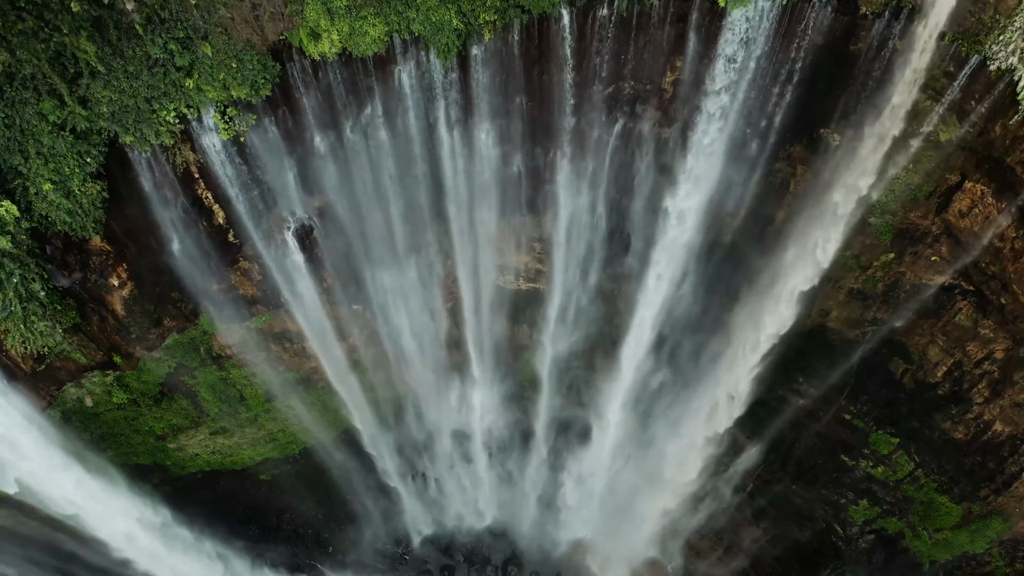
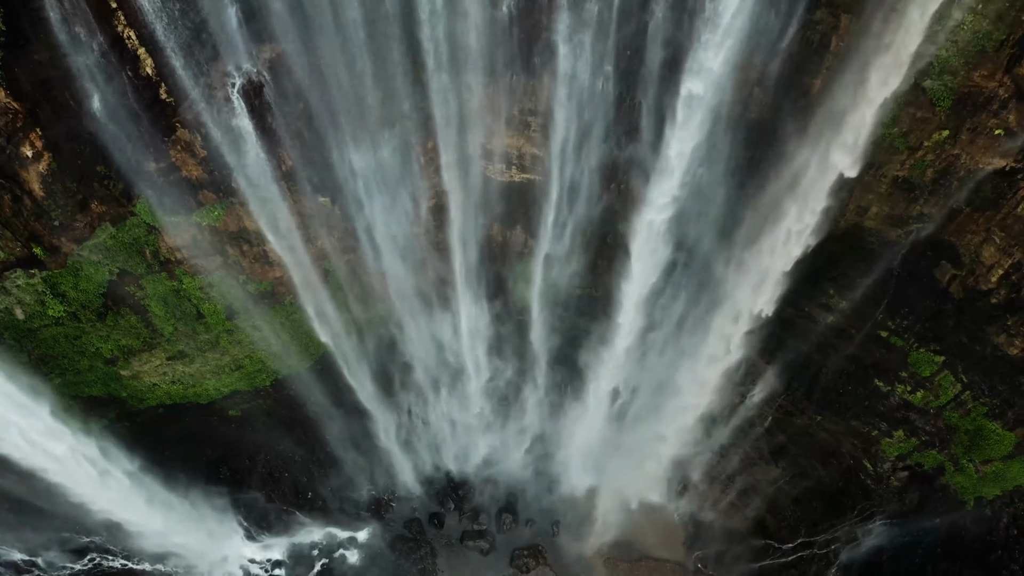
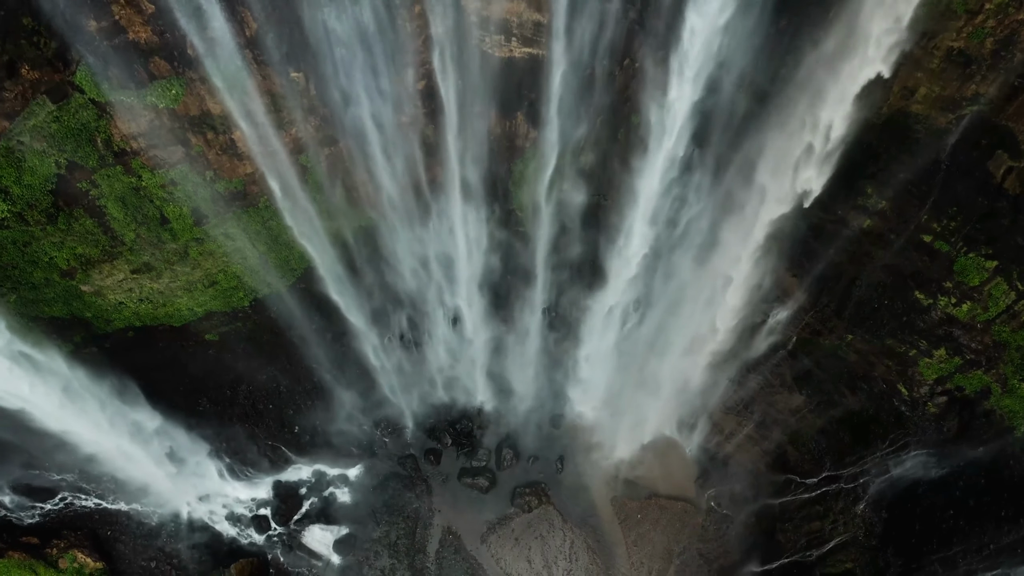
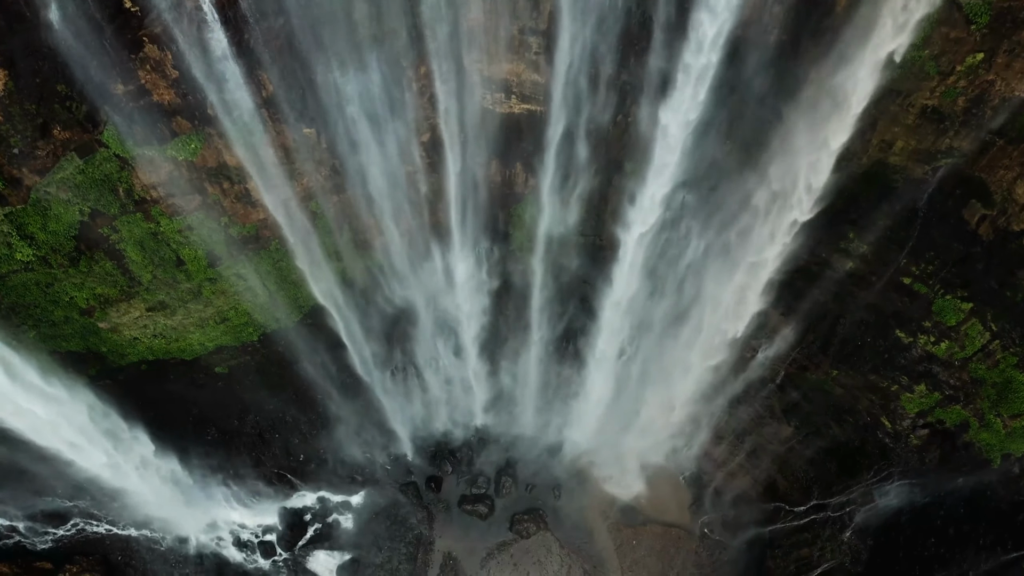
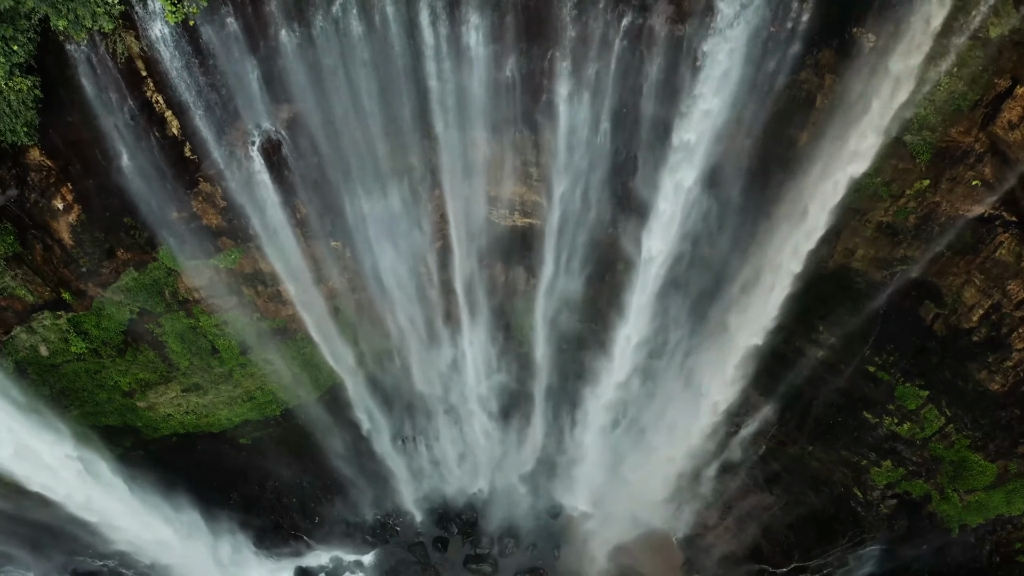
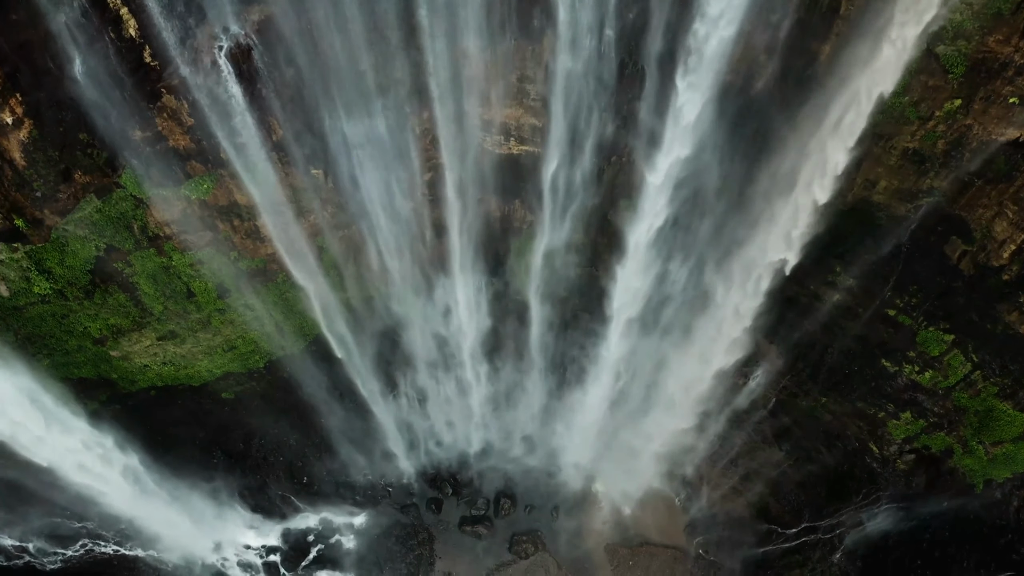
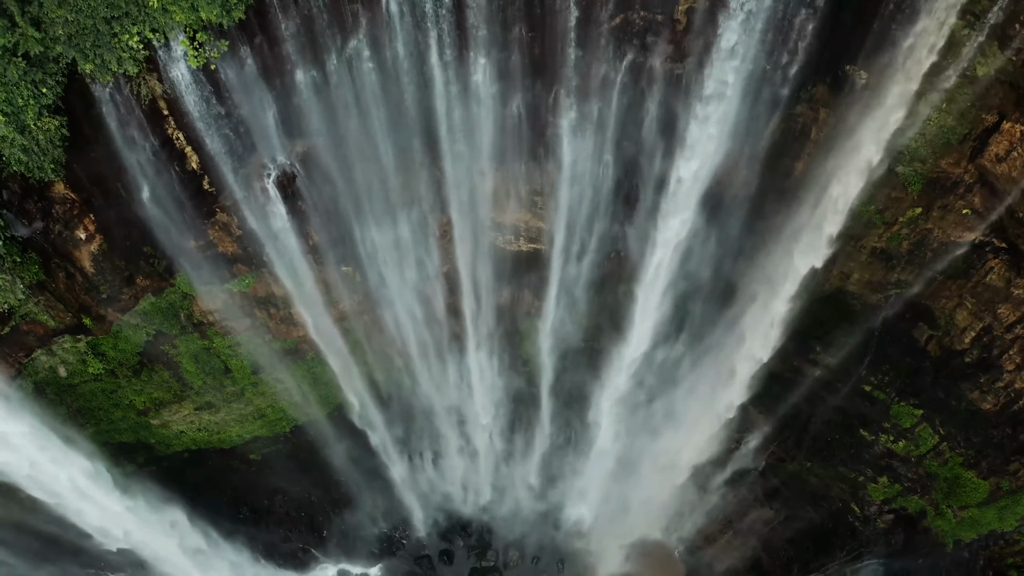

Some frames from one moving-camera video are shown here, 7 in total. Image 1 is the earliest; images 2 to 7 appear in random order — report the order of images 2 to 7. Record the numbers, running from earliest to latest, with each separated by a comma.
7, 5, 2, 6, 4, 3
